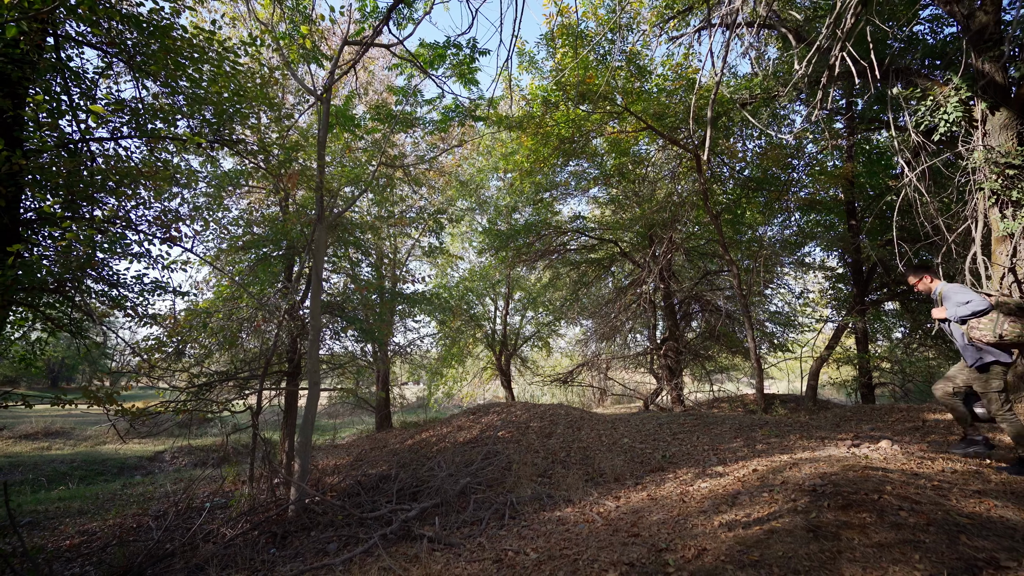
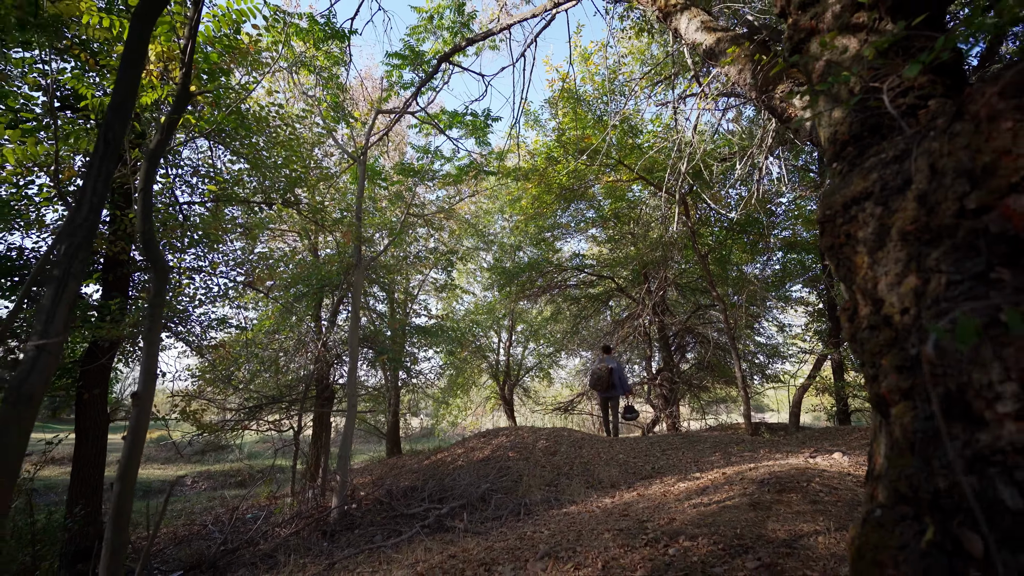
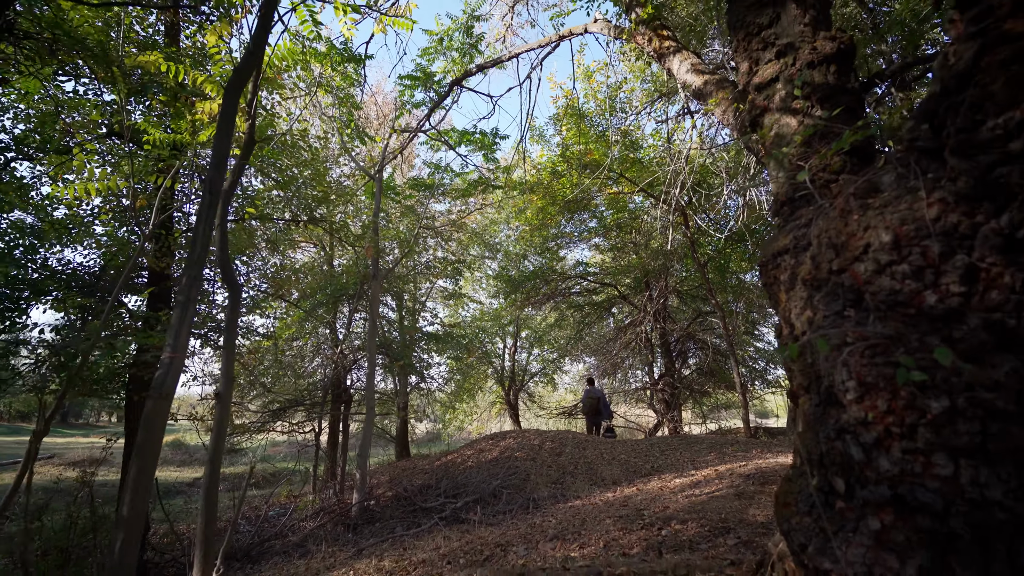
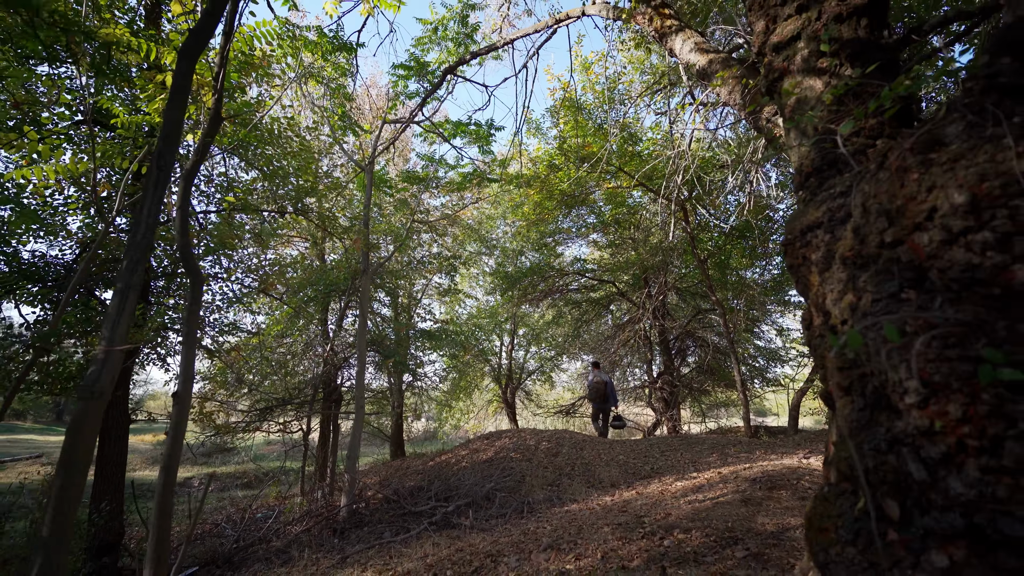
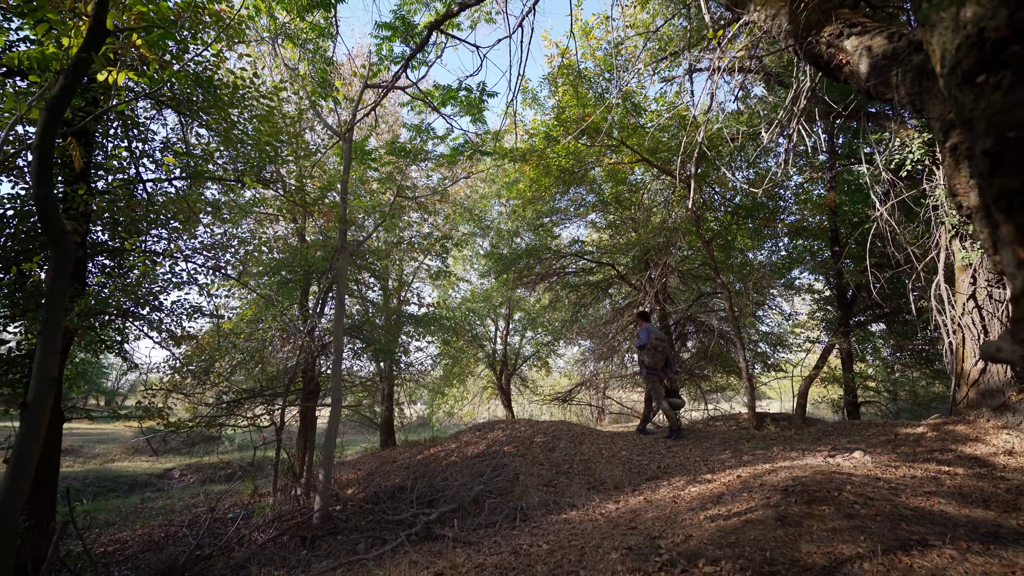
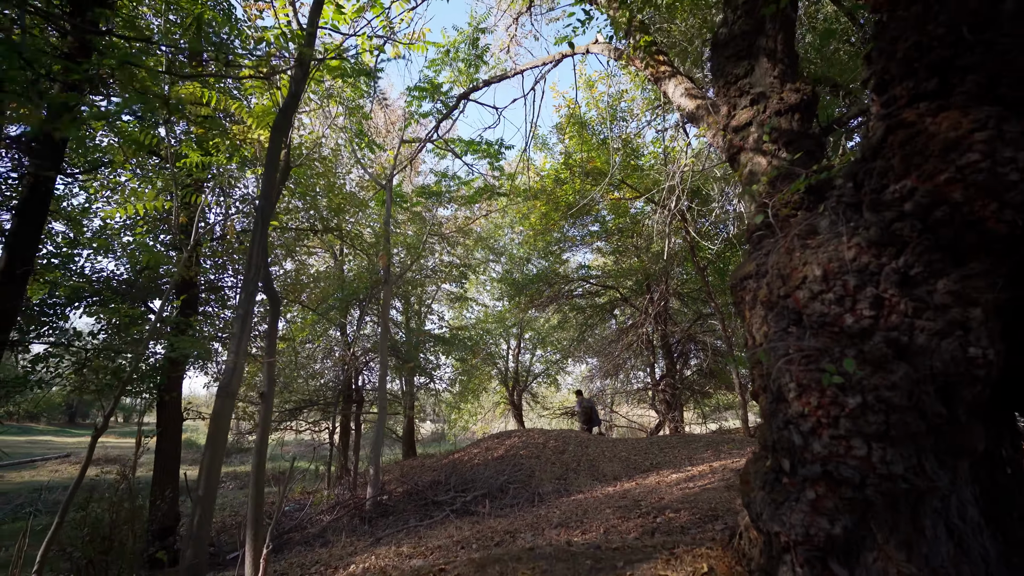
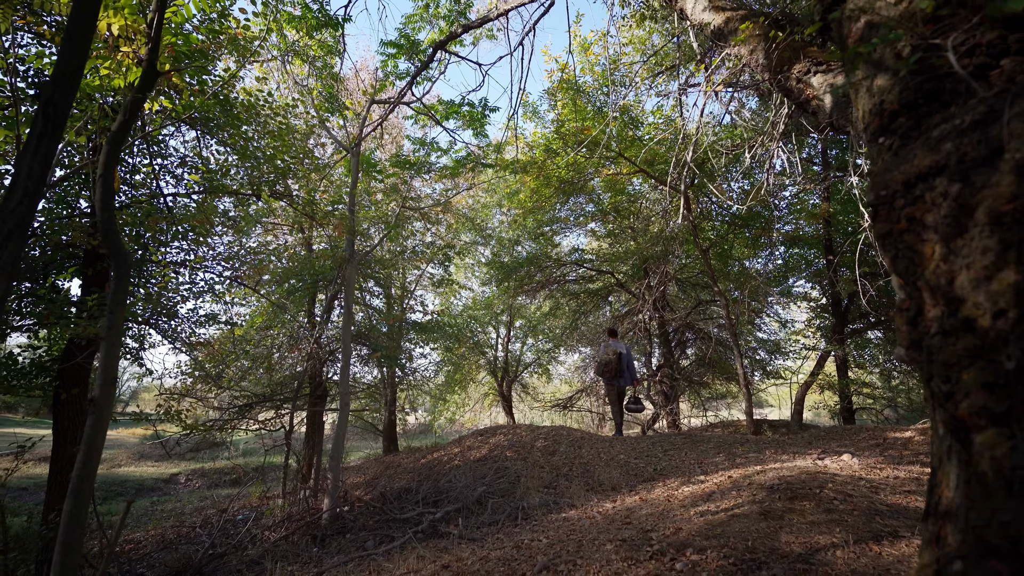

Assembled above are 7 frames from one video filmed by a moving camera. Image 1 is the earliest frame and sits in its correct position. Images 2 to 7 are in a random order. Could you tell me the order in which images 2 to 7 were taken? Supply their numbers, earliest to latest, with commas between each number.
5, 7, 2, 4, 3, 6
